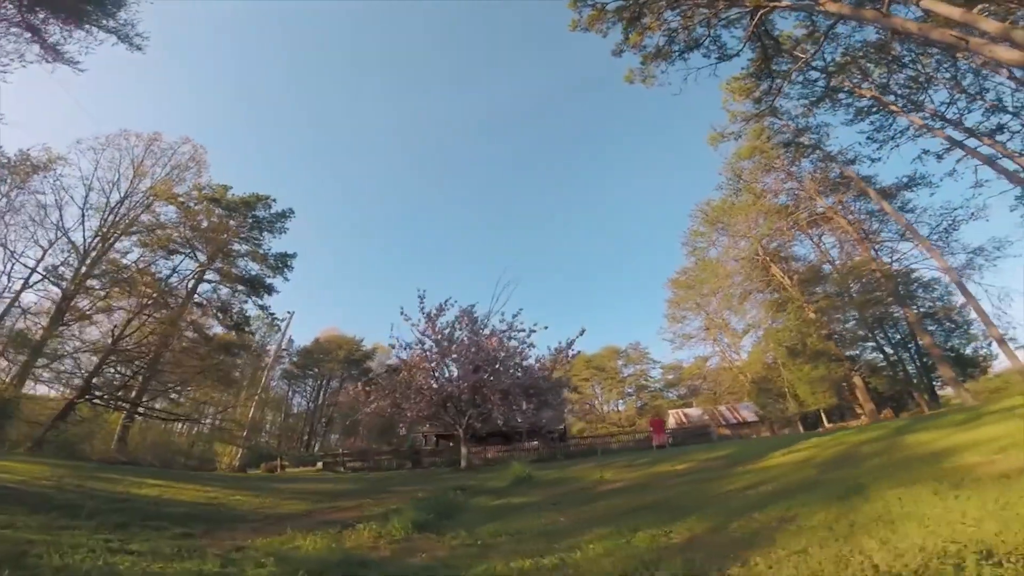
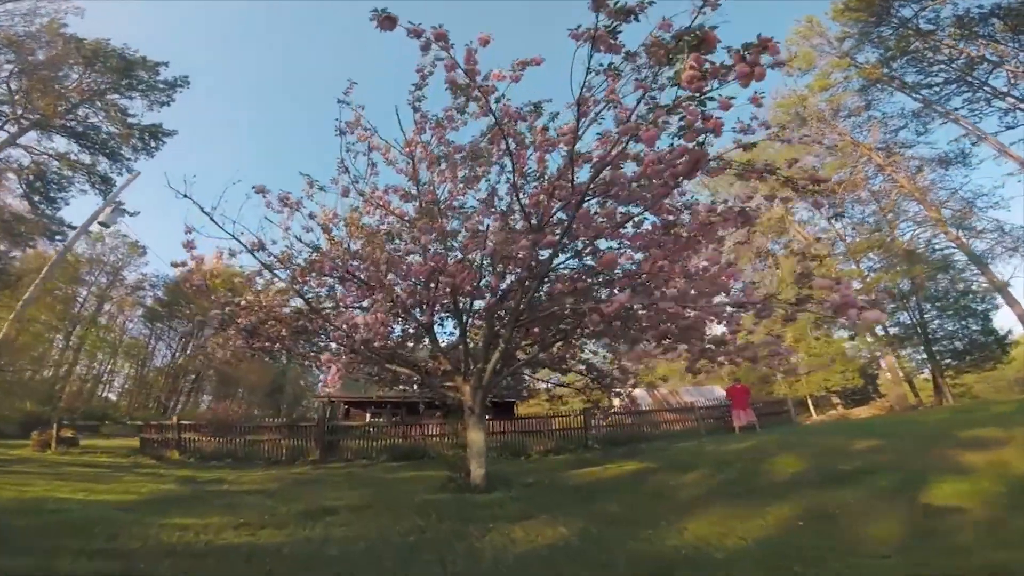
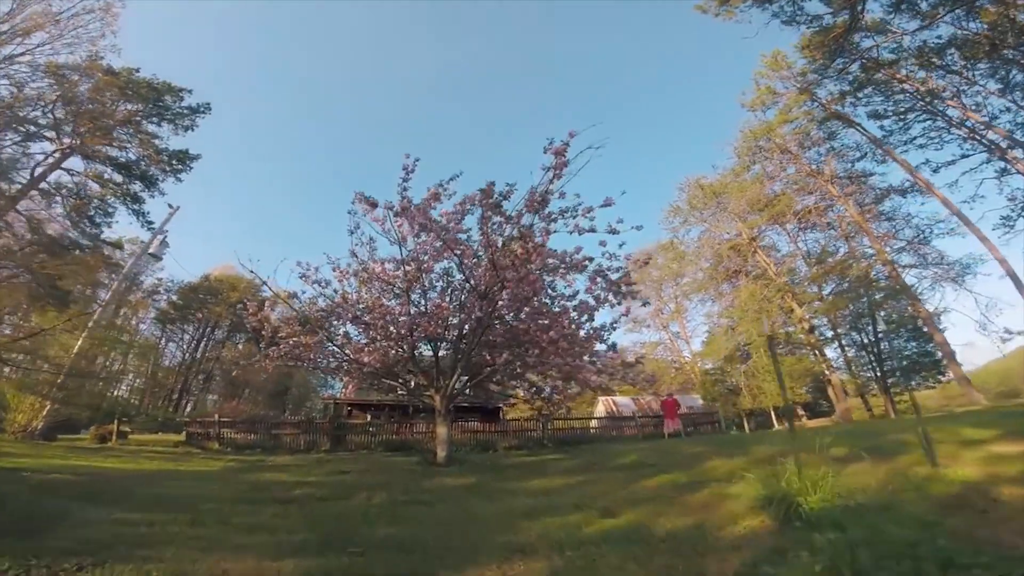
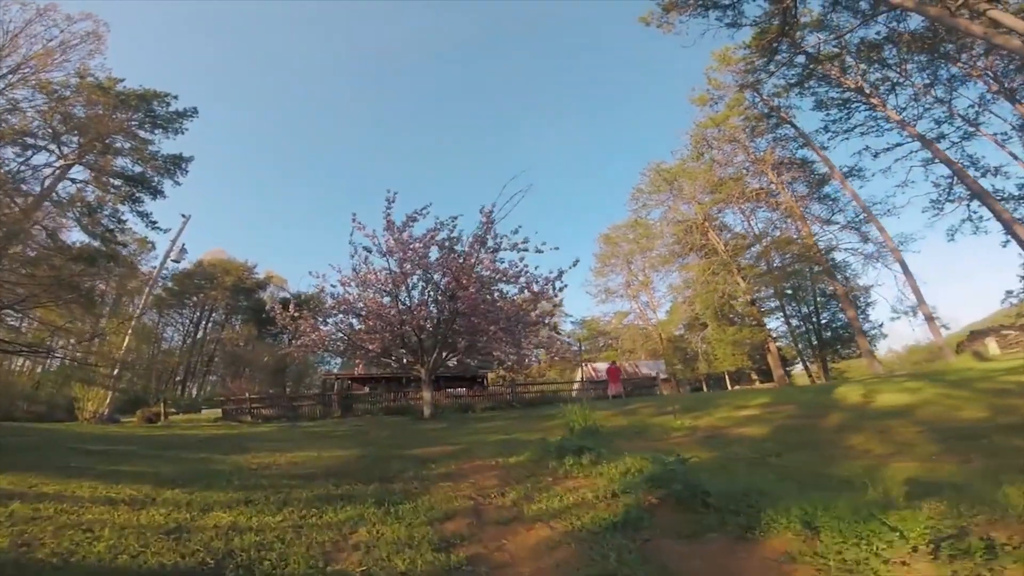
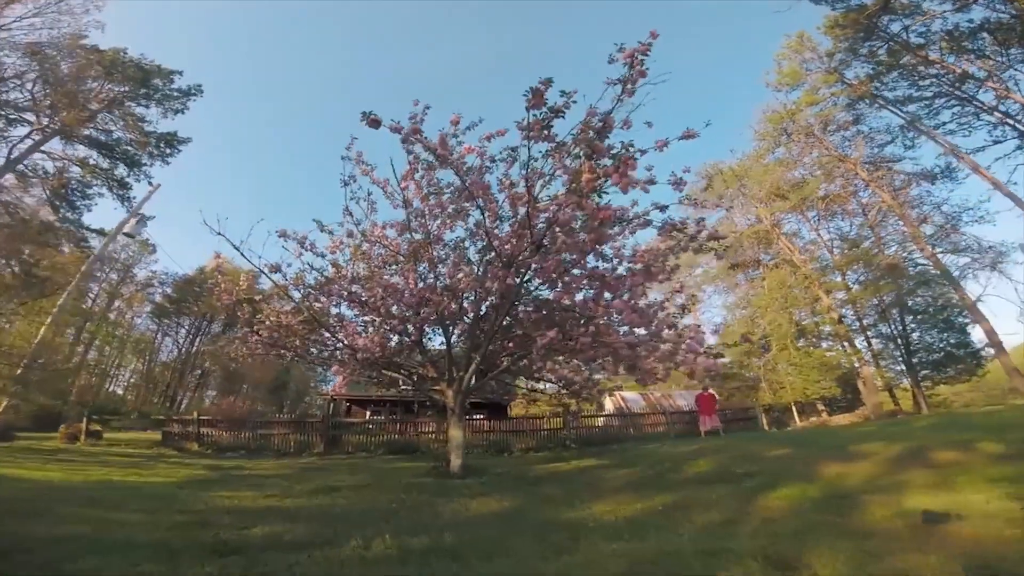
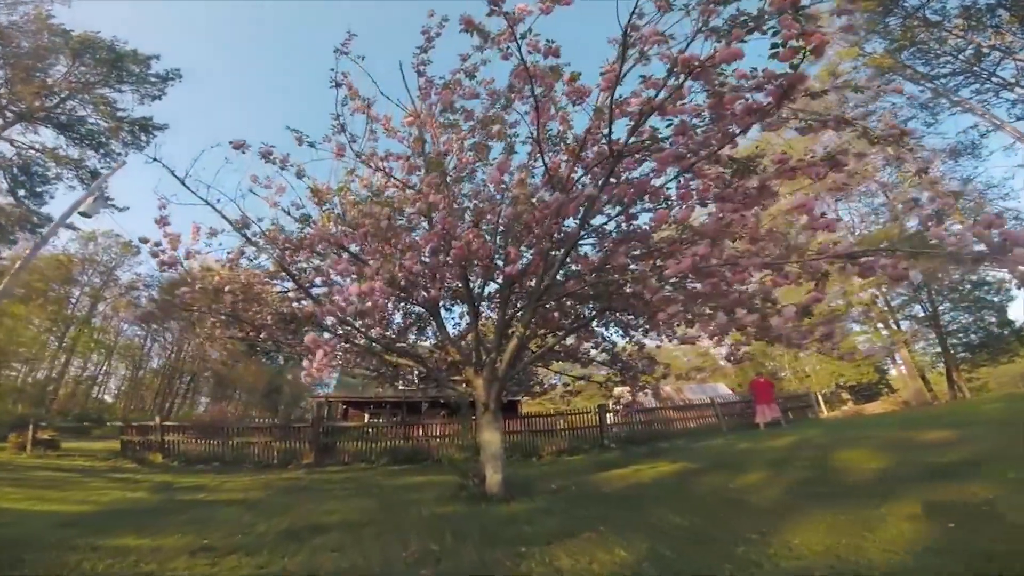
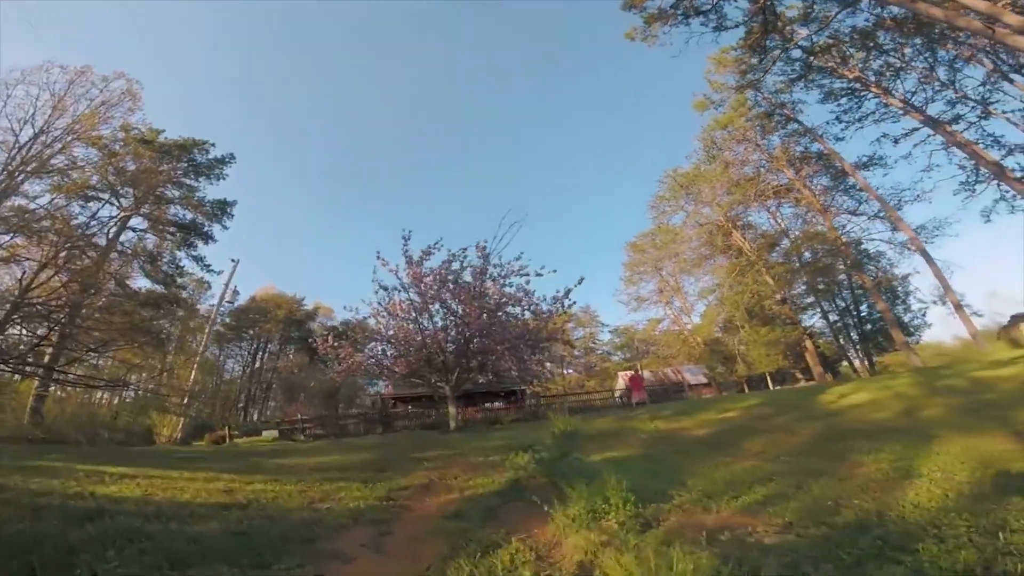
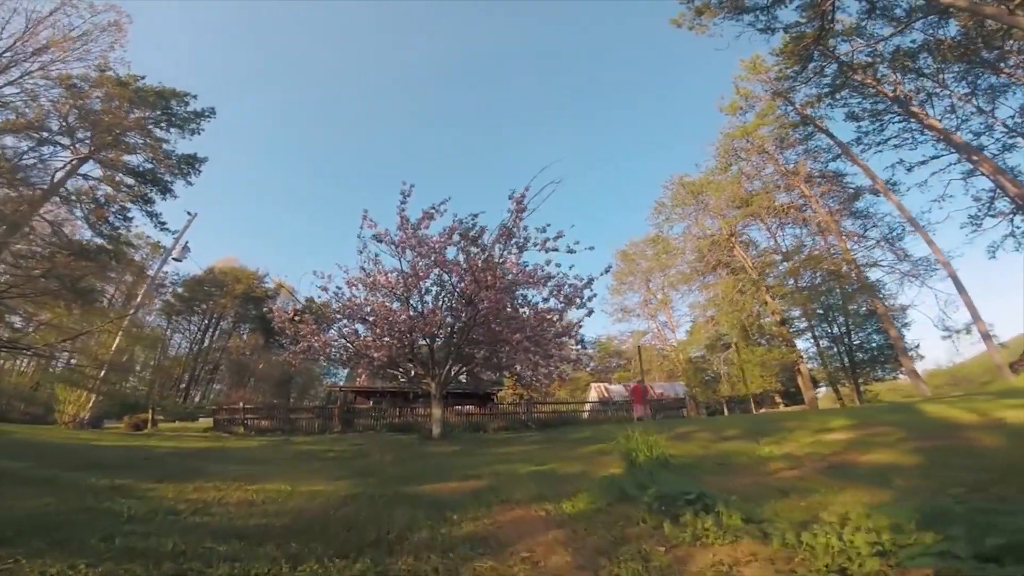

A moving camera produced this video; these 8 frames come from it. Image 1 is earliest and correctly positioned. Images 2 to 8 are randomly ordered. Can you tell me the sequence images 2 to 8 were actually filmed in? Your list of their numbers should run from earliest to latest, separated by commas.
7, 4, 8, 3, 5, 2, 6
